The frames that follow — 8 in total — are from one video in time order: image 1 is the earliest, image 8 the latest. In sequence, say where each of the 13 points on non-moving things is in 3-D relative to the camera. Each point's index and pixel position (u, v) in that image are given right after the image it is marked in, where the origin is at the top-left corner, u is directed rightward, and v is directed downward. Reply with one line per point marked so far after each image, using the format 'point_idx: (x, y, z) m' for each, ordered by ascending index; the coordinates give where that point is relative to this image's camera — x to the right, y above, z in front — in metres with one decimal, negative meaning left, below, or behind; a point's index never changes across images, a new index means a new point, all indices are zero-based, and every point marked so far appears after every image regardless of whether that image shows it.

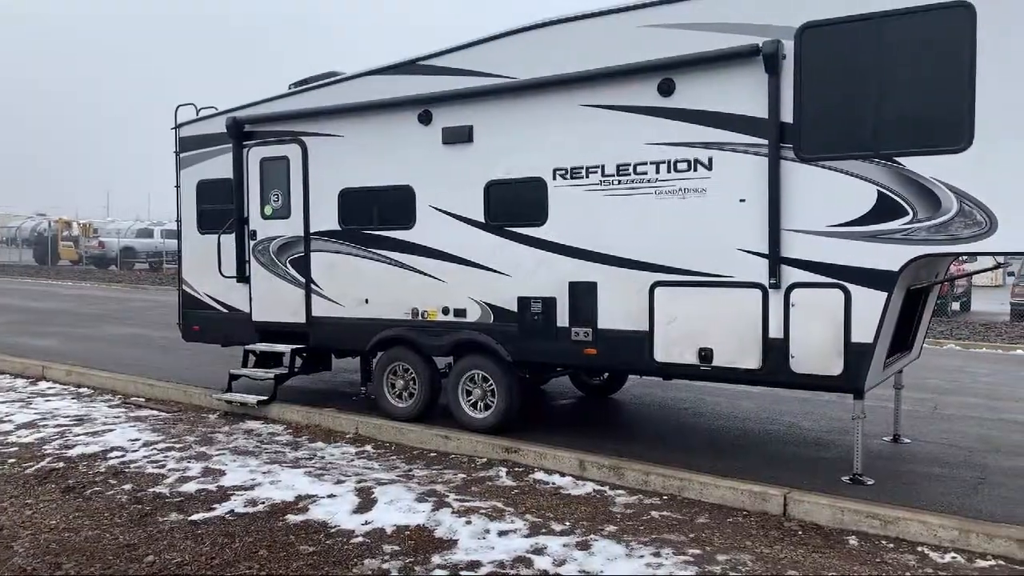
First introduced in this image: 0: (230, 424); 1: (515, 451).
0: (-2.4, -1.2, +7.4) m
1: (0.0, -1.2, +6.1) m
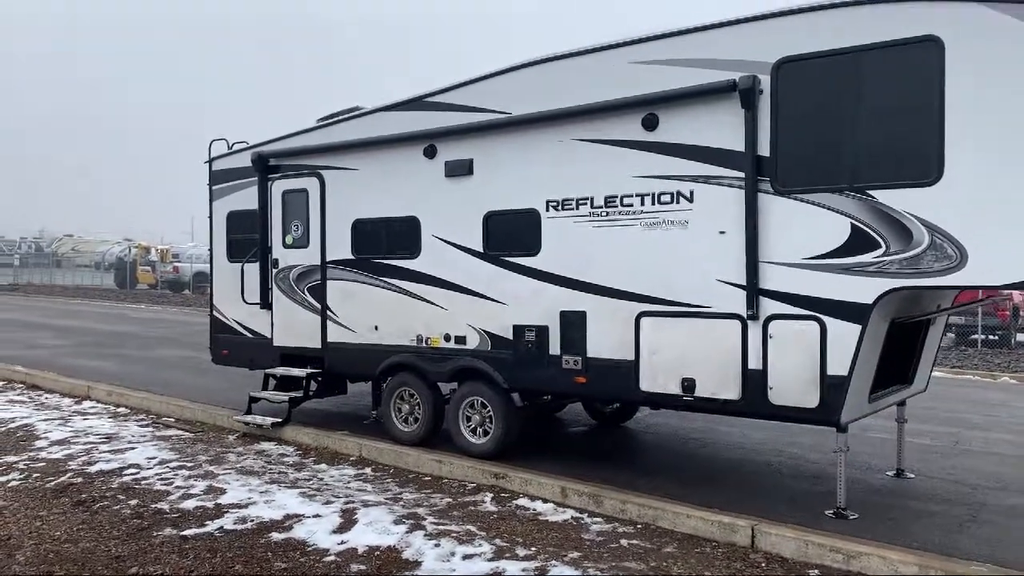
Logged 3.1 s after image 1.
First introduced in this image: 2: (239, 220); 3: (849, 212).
0: (-2.4, -1.4, +7.7) m
1: (-0.1, -1.4, +6.2) m
2: (-2.8, +0.7, +8.9) m
3: (+2.0, +0.5, +5.2) m
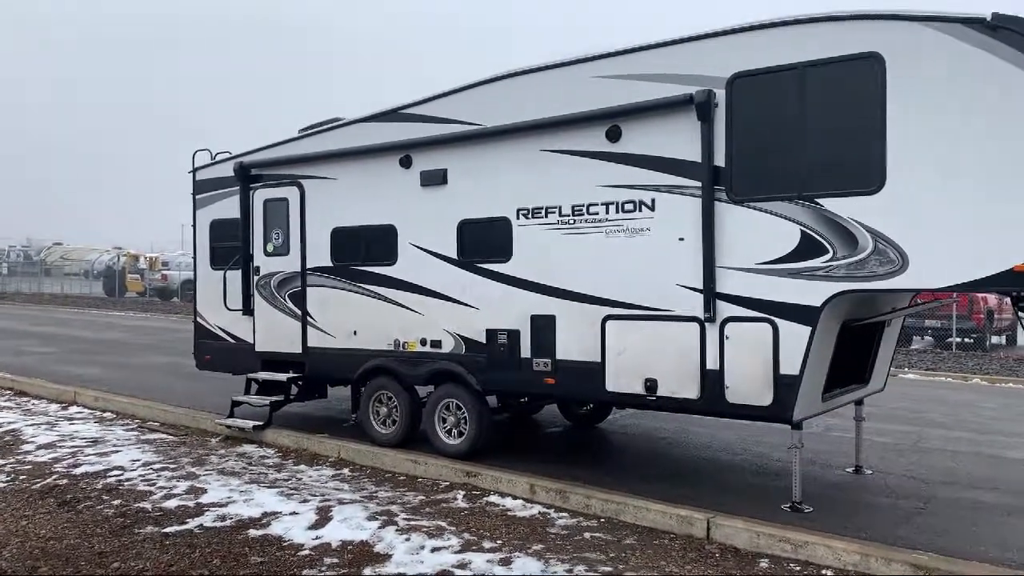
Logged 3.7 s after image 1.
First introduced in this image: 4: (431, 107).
0: (-2.6, -1.5, +7.9) m
1: (-0.3, -1.4, +6.5) m
2: (-3.1, +0.6, +9.1) m
3: (+1.8, +0.4, +5.5) m
4: (-0.7, +1.6, +7.4) m
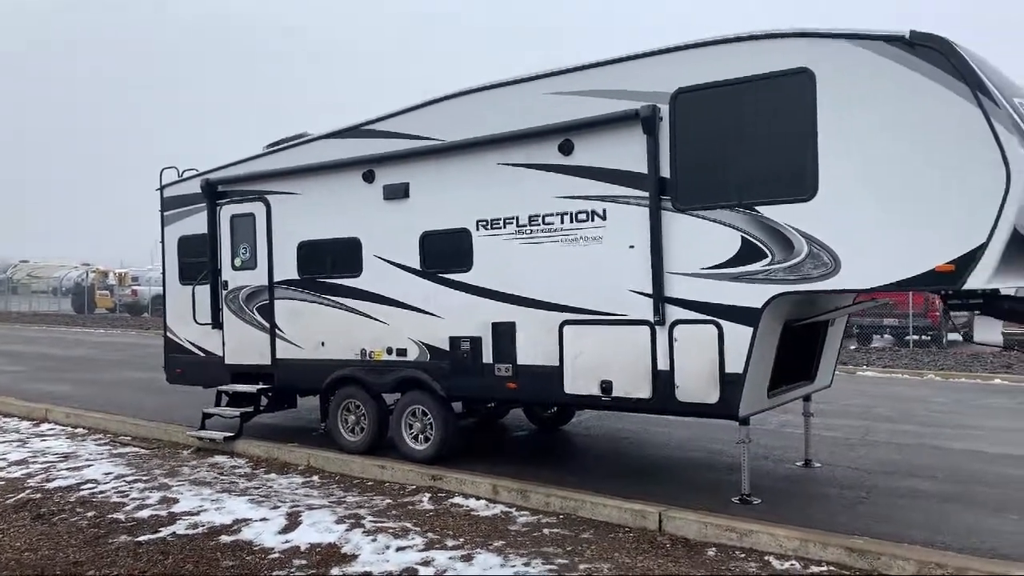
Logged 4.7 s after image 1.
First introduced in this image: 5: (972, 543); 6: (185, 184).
0: (-2.9, -1.6, +8.1) m
1: (-0.6, -1.5, +6.7) m
2: (-3.5, +0.5, +9.3) m
3: (+1.5, +0.4, +5.8) m
4: (-1.1, +1.5, +7.7) m
5: (+2.7, -1.5, +5.1) m
6: (-3.5, +1.1, +9.3) m
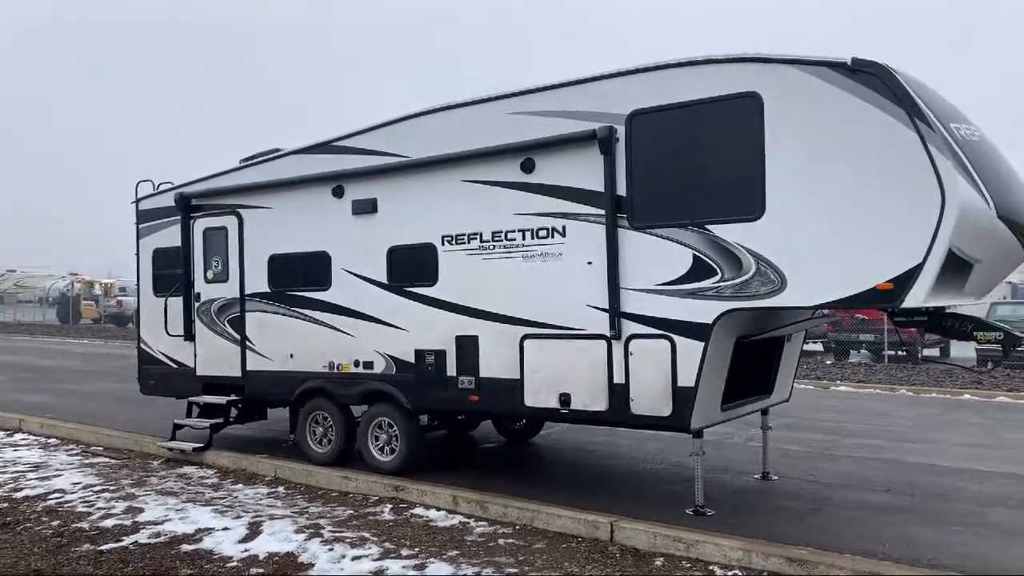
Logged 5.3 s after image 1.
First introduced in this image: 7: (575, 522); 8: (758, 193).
0: (-3.3, -1.7, +8.2) m
1: (-0.9, -1.6, +6.8) m
2: (-3.8, +0.3, +9.4) m
3: (+1.2, +0.3, +6.0) m
4: (-1.4, +1.3, +7.8) m
5: (+2.4, -1.6, +5.3) m
6: (-3.9, +1.0, +9.5) m
7: (+0.4, -1.6, +5.8) m
8: (+1.6, +0.6, +5.7) m
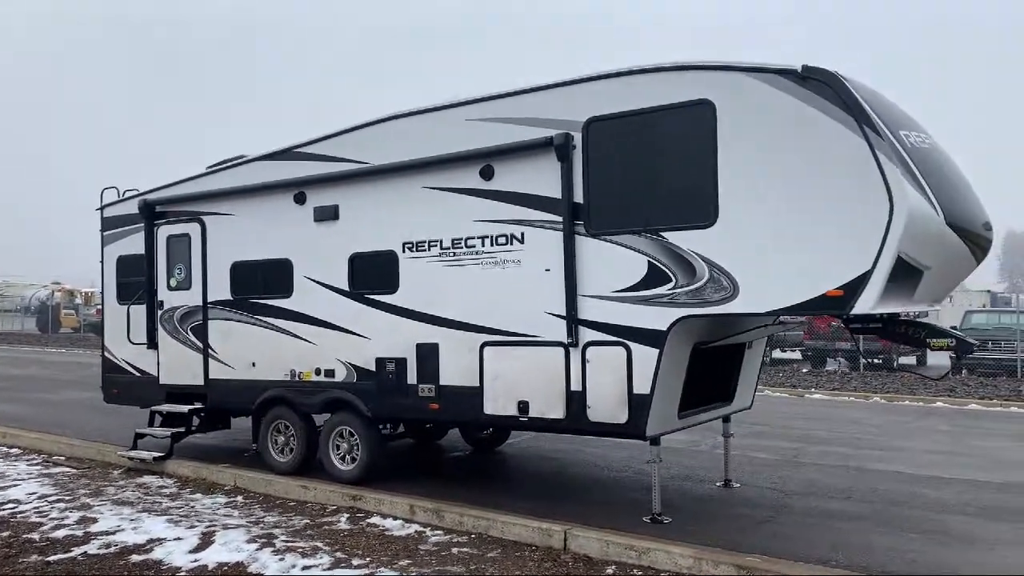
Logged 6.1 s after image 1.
0: (-3.6, -1.8, +8.1) m
1: (-1.2, -1.6, +6.8) m
2: (-4.2, +0.3, +9.3) m
3: (+0.9, +0.3, +6.0) m
4: (-1.7, +1.3, +7.8) m
5: (+2.1, -1.7, +5.3) m
6: (-4.2, +0.9, +9.4) m
7: (+0.1, -1.6, +5.8) m
8: (+1.3, +0.6, +5.7) m
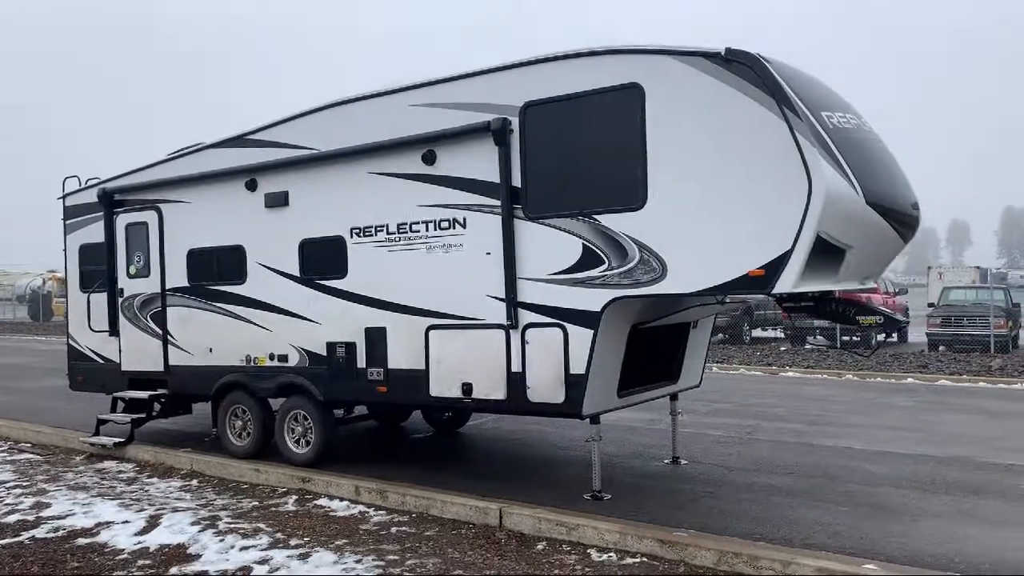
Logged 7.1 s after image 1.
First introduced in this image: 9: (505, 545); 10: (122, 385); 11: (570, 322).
0: (-4.0, -1.7, +8.2) m
1: (-1.6, -1.5, +6.9) m
2: (-4.6, +0.4, +9.4) m
3: (+0.5, +0.4, +6.0) m
4: (-2.2, +1.4, +7.8) m
5: (+1.7, -1.5, +5.4) m
6: (-4.7, +1.0, +9.4) m
7: (-0.3, -1.5, +5.9) m
8: (+0.9, +0.7, +5.8) m
9: (0.0, -1.6, +5.4) m
10: (-4.1, -1.0, +9.1) m
11: (+0.4, -0.2, +6.1) m
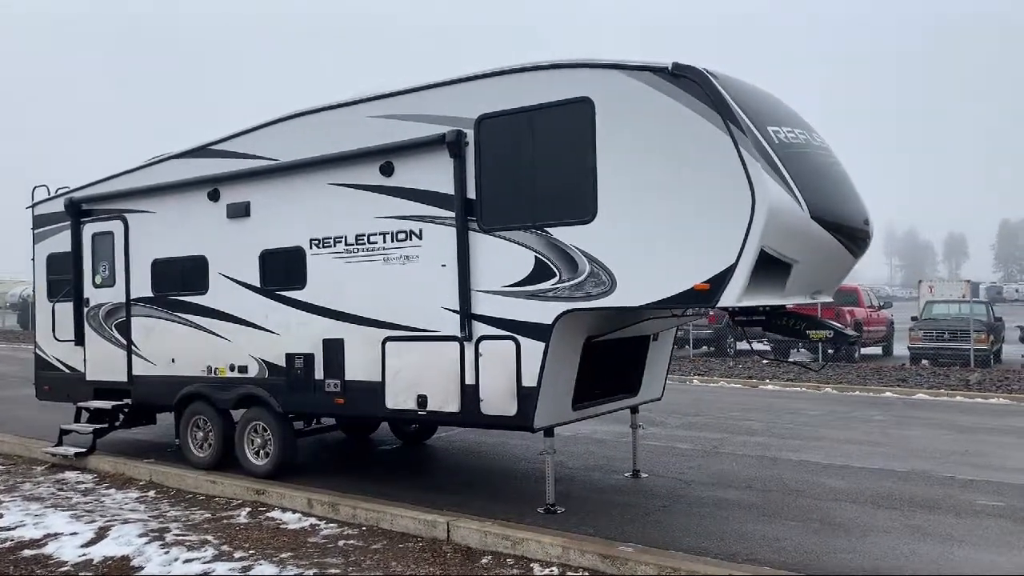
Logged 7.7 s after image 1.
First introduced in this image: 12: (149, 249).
0: (-4.4, -1.8, +8.2) m
1: (-2.0, -1.6, +6.8) m
2: (-5.0, +0.3, +9.4) m
3: (+0.1, +0.3, +6.0) m
4: (-2.5, +1.3, +7.8) m
5: (+1.4, -1.6, +5.4) m
6: (-5.0, +0.9, +9.4) m
7: (-0.7, -1.6, +5.9) m
8: (+0.5, +0.6, +5.8) m
9: (-0.4, -1.7, +5.4) m
10: (-4.5, -1.1, +9.1) m
11: (+0.1, -0.3, +6.1) m
12: (-3.6, +0.4, +8.5) m
